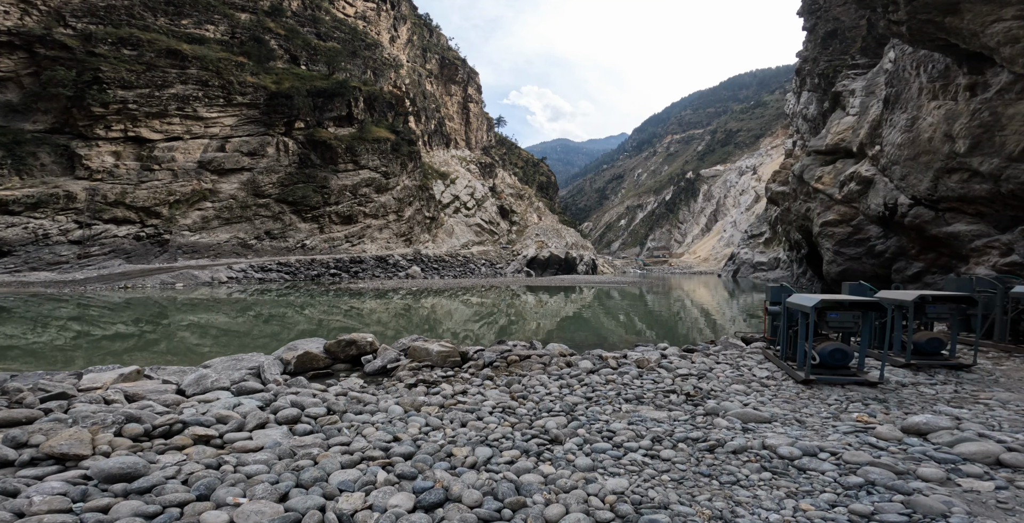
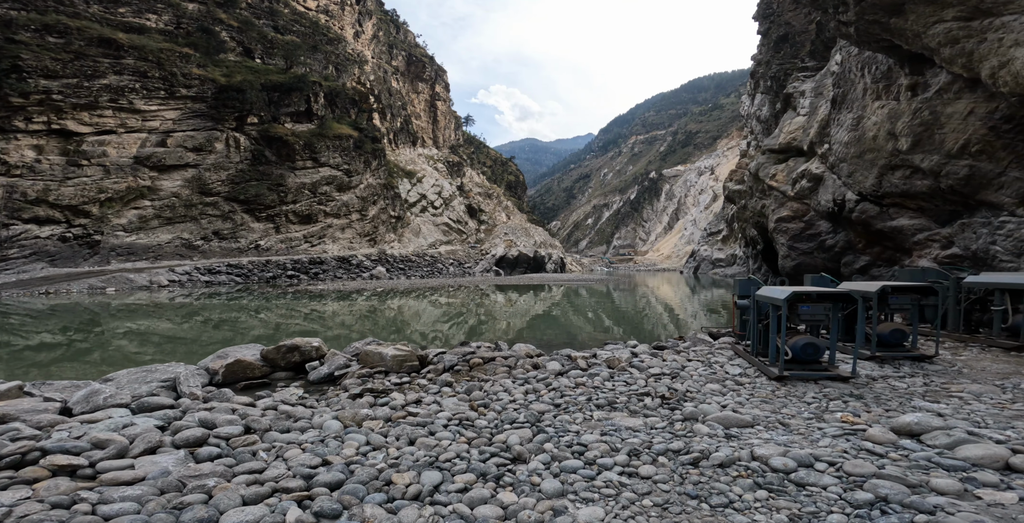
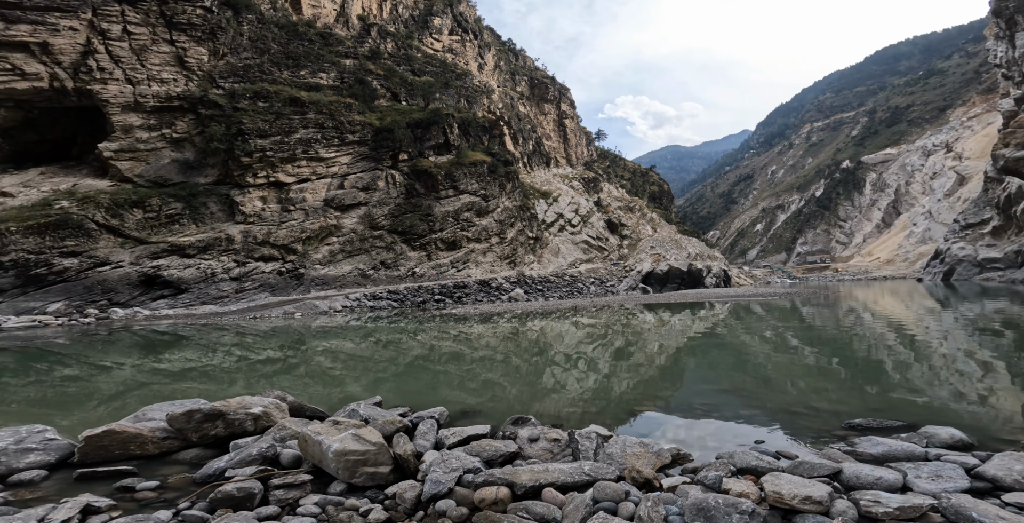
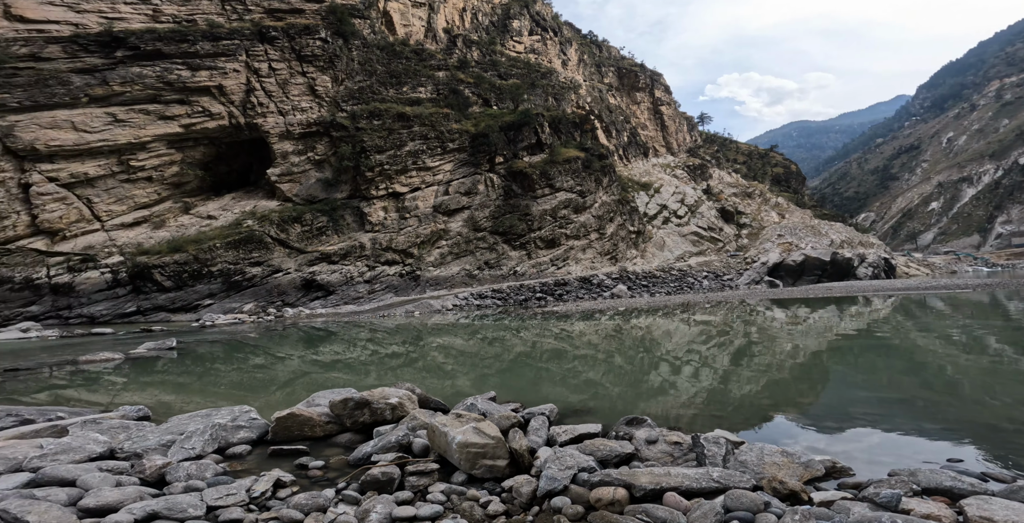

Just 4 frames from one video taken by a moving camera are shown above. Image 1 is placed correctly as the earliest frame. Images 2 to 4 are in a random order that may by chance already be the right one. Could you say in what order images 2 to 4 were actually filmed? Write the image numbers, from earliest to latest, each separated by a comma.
2, 3, 4
